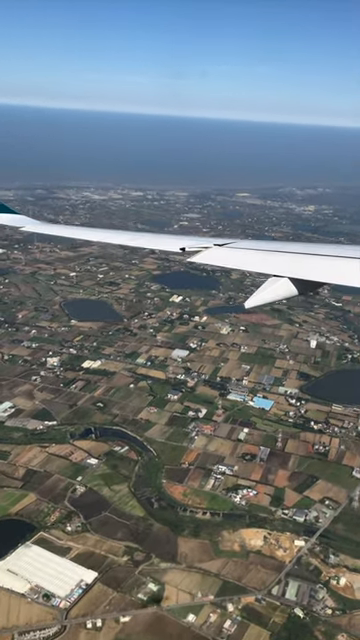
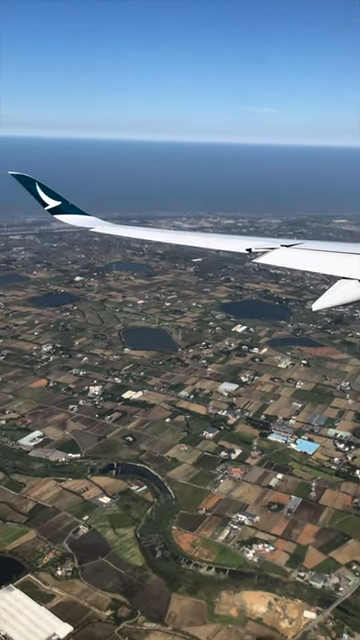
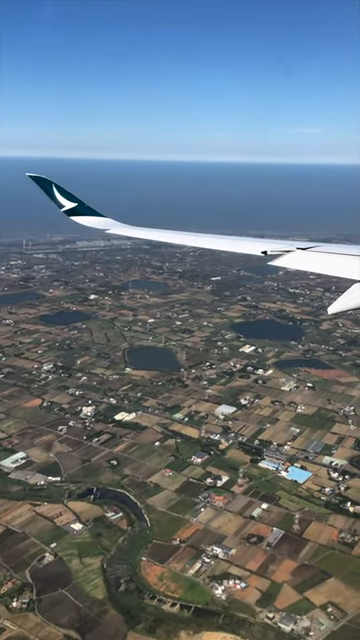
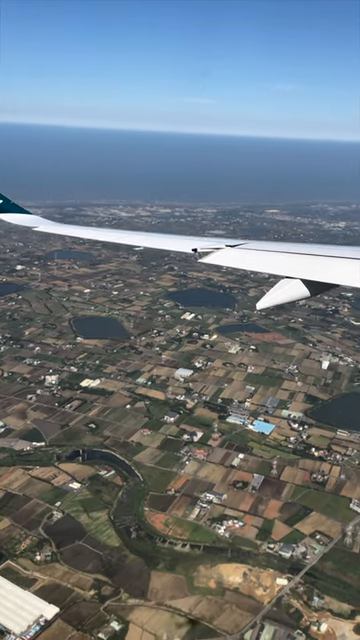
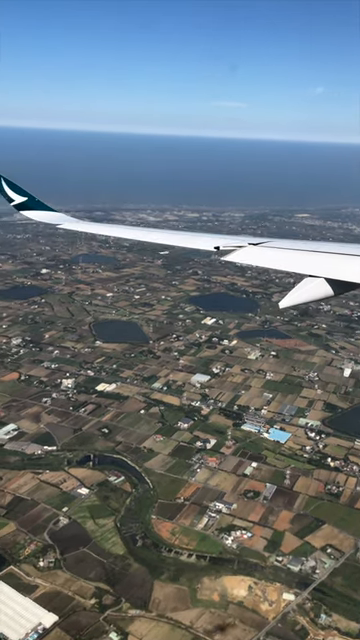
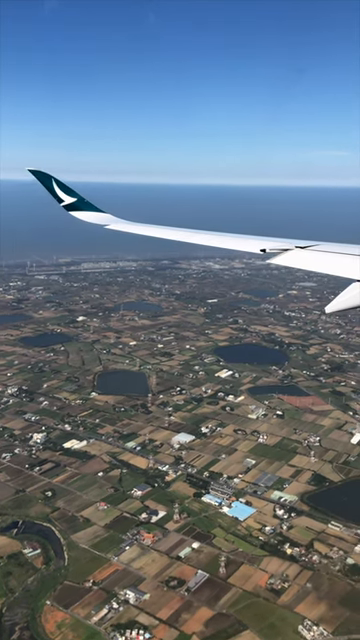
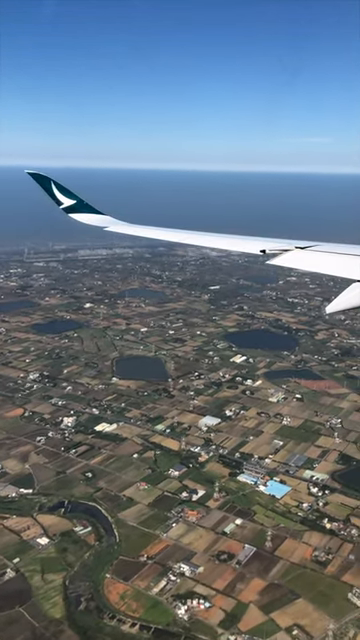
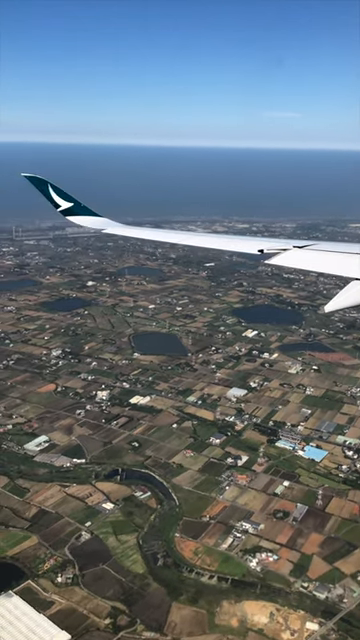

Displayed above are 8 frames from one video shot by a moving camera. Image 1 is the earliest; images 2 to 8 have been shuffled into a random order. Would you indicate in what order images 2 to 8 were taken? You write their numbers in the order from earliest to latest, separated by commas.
4, 5, 2, 8, 3, 7, 6
